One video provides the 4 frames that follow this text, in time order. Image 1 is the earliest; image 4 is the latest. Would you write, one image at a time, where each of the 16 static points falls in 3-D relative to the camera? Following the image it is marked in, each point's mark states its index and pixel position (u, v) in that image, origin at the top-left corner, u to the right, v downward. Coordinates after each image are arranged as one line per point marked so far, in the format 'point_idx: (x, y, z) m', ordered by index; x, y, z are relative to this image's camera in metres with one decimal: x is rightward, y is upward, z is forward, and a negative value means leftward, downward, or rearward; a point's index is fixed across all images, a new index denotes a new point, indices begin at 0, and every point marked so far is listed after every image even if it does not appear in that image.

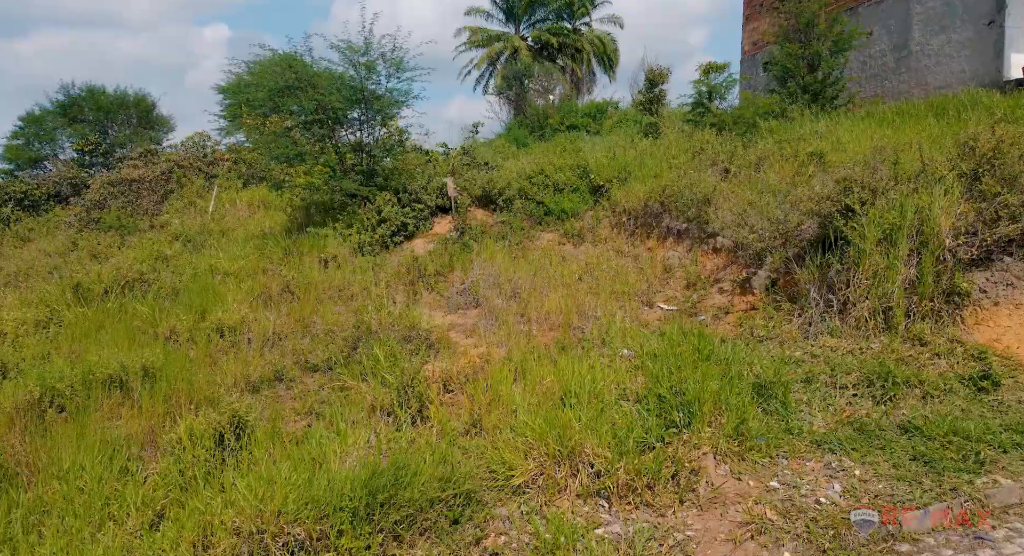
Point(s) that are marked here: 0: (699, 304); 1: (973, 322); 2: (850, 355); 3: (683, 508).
0: (+2.1, -0.3, +7.8) m
1: (+3.6, -0.3, +5.4) m
2: (+2.6, -0.6, +5.3) m
3: (+1.0, -1.3, +3.9) m
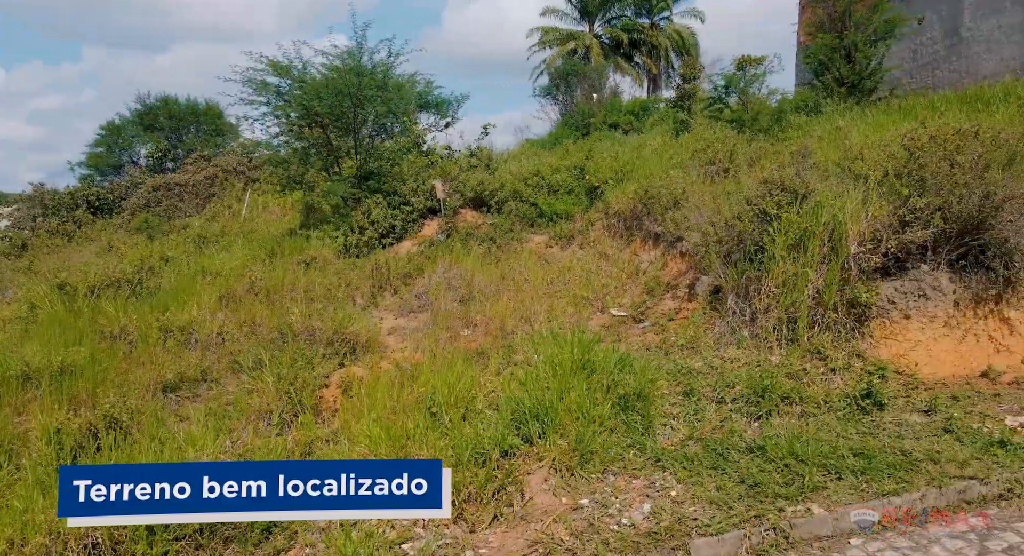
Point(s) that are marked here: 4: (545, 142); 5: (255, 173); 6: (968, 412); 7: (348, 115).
0: (+1.5, -0.3, +7.5) m
1: (+2.6, -0.4, +5.0) m
2: (+1.7, -0.7, +5.0) m
3: (-0.1, -1.4, +3.8) m
4: (+0.8, +3.8, +19.4) m
5: (-7.0, +2.8, +18.8) m
6: (+2.7, -0.8, +4.2) m
7: (-2.9, +2.9, +12.1) m
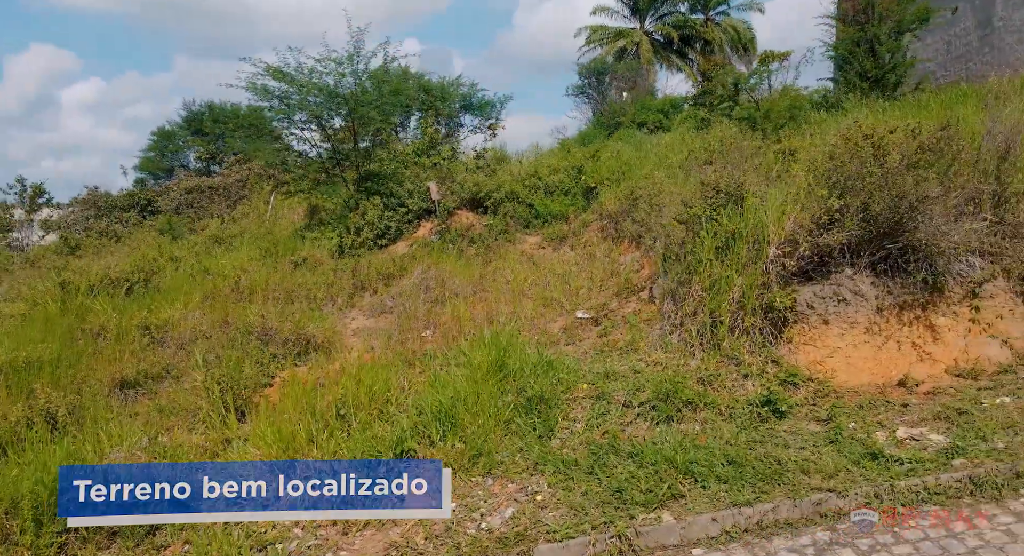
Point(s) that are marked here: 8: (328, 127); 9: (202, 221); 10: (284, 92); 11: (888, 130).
0: (+1.0, -0.4, +7.5) m
1: (+2.0, -0.4, +4.8) m
2: (+1.1, -0.7, +5.0) m
3: (-0.8, -1.4, +3.8) m
4: (+1.3, +3.8, +19.3) m
5: (-6.5, +2.8, +19.3) m
6: (+2.0, -0.8, +4.0) m
7: (-3.0, +2.9, +12.4) m
8: (-3.3, +2.7, +12.5) m
9: (-7.7, +1.4, +17.2) m
10: (-4.0, +3.3, +12.3) m
11: (+2.7, +1.1, +5.0) m
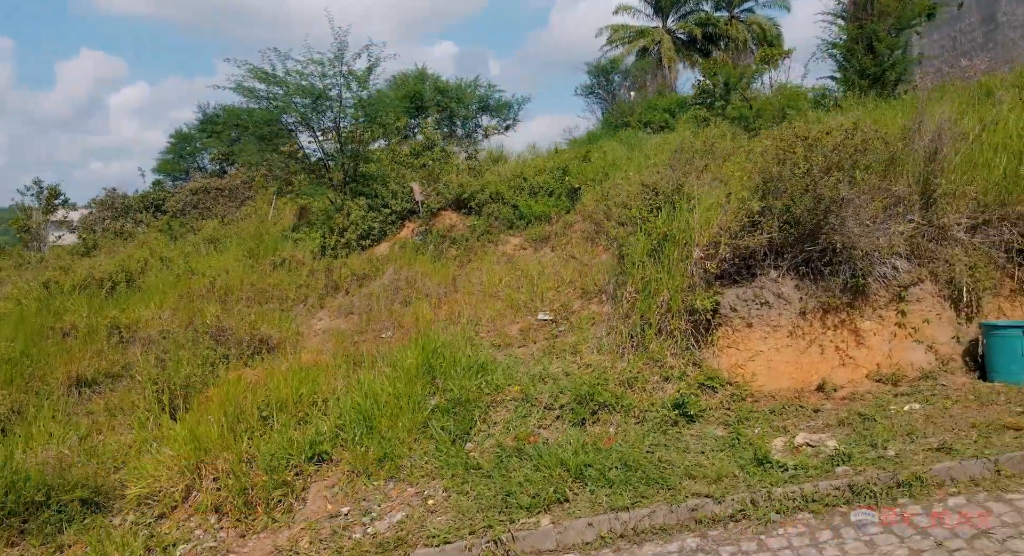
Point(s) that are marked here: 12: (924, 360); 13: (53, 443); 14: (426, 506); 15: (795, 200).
0: (+0.6, -0.4, +7.5) m
1: (+1.5, -0.5, +4.8) m
2: (+0.5, -0.7, +4.9) m
3: (-1.4, -1.4, +3.9) m
4: (+1.3, +3.8, +19.3) m
5: (-6.6, +2.8, +19.6) m
6: (+1.5, -0.9, +4.0) m
7: (-3.3, +2.9, +12.5) m
8: (-3.5, +2.7, +12.7) m
9: (-7.8, +1.4, +17.4) m
10: (-4.3, +3.3, +12.4) m
11: (+2.2, +1.0, +5.0) m
12: (+2.6, -0.5, +4.4) m
13: (-3.2, -1.1, +4.9) m
14: (-0.4, -1.2, +3.7) m
15: (+1.9, +0.5, +4.6) m
